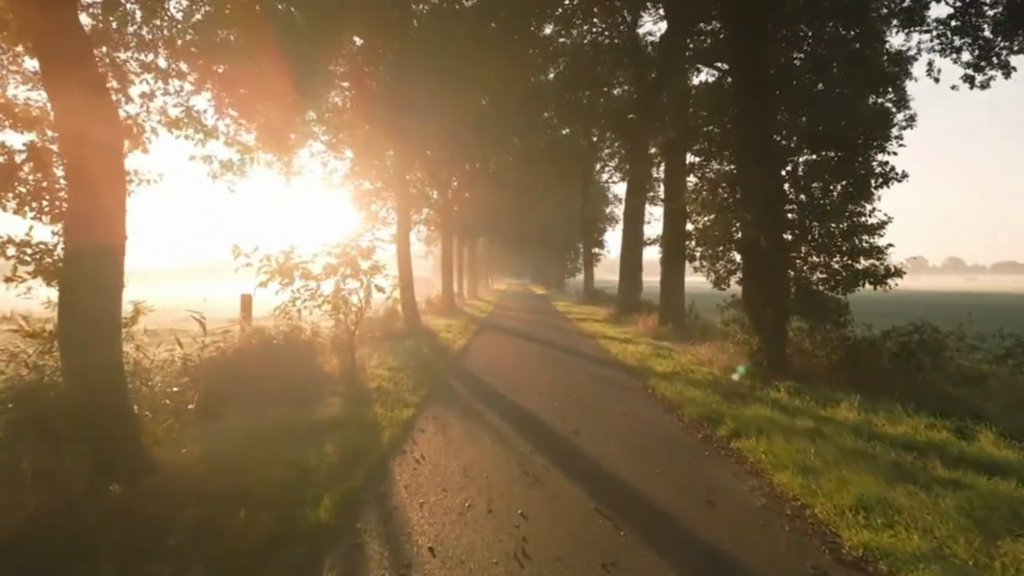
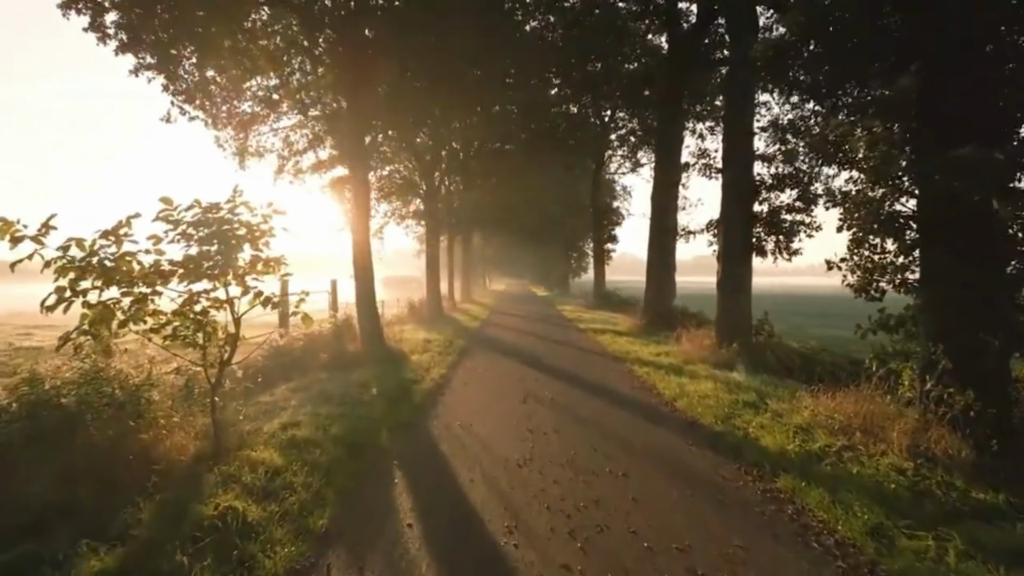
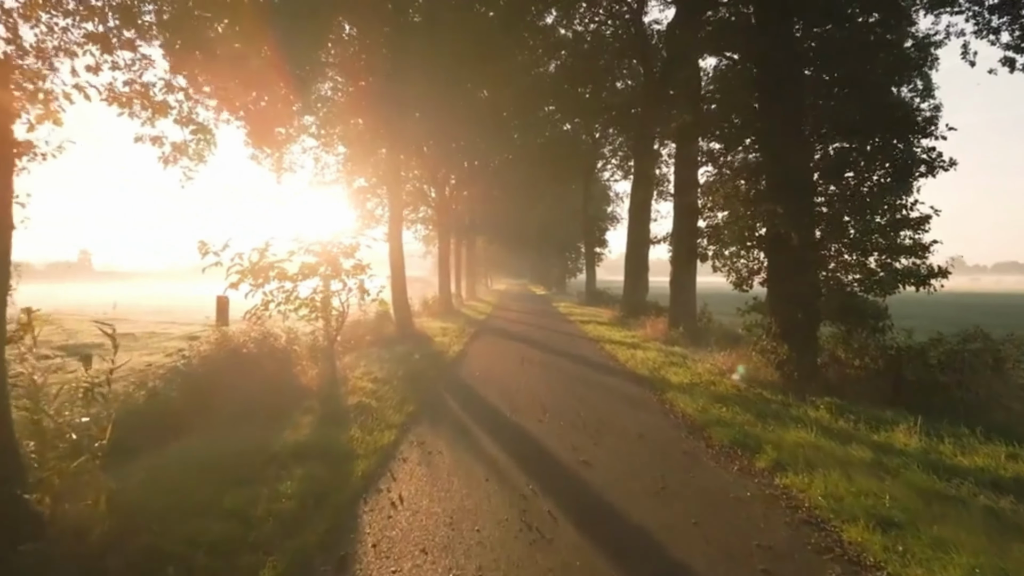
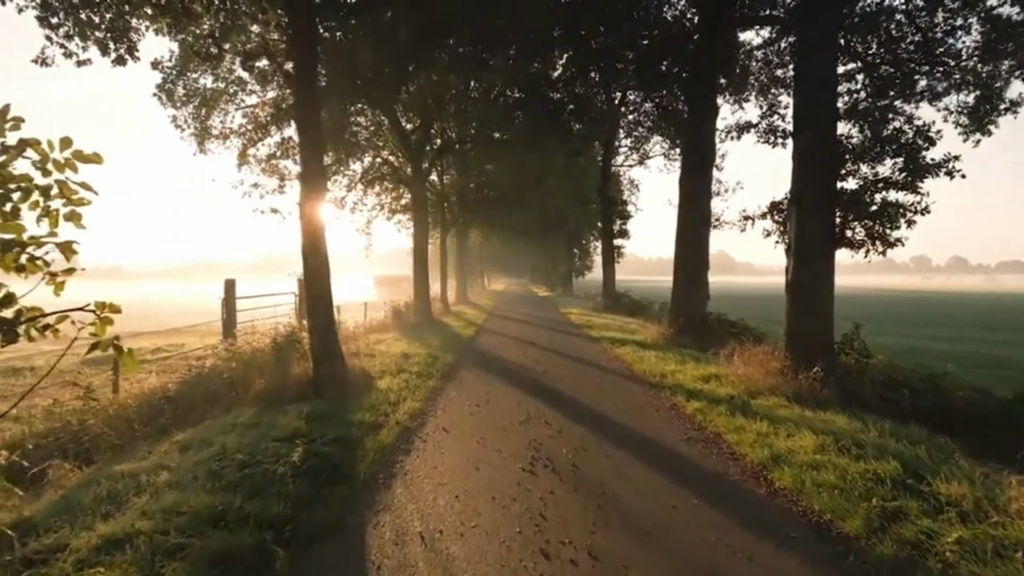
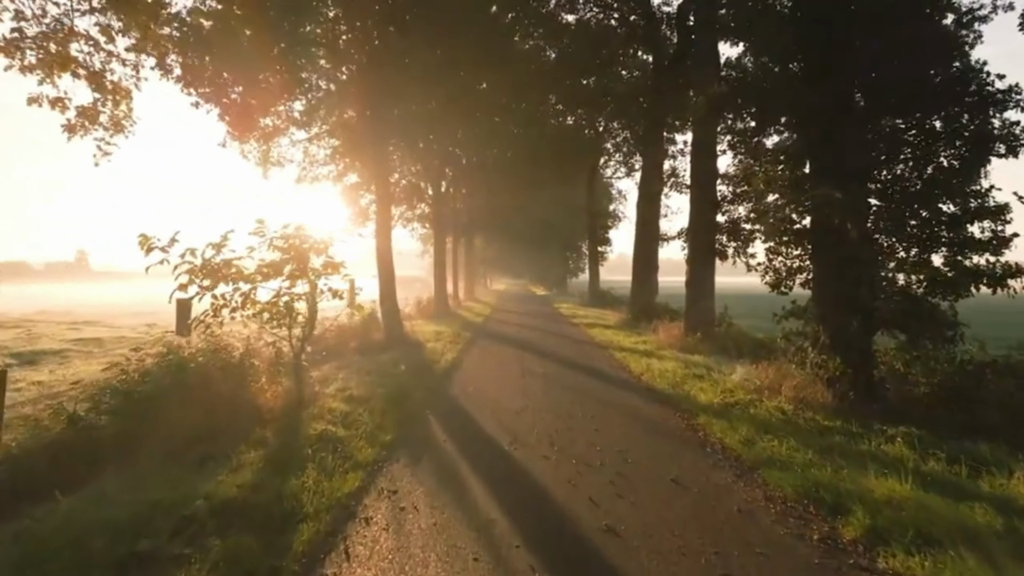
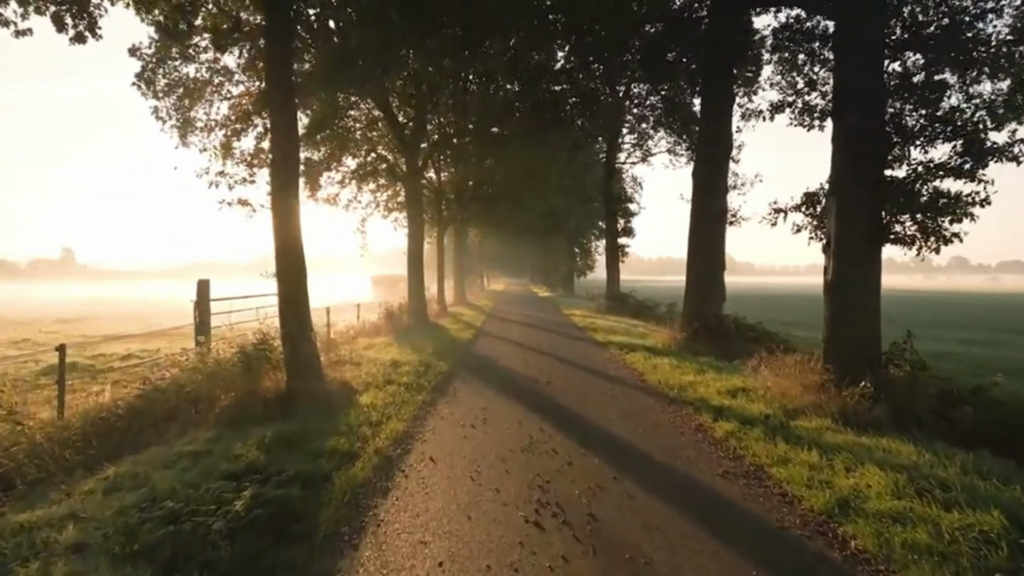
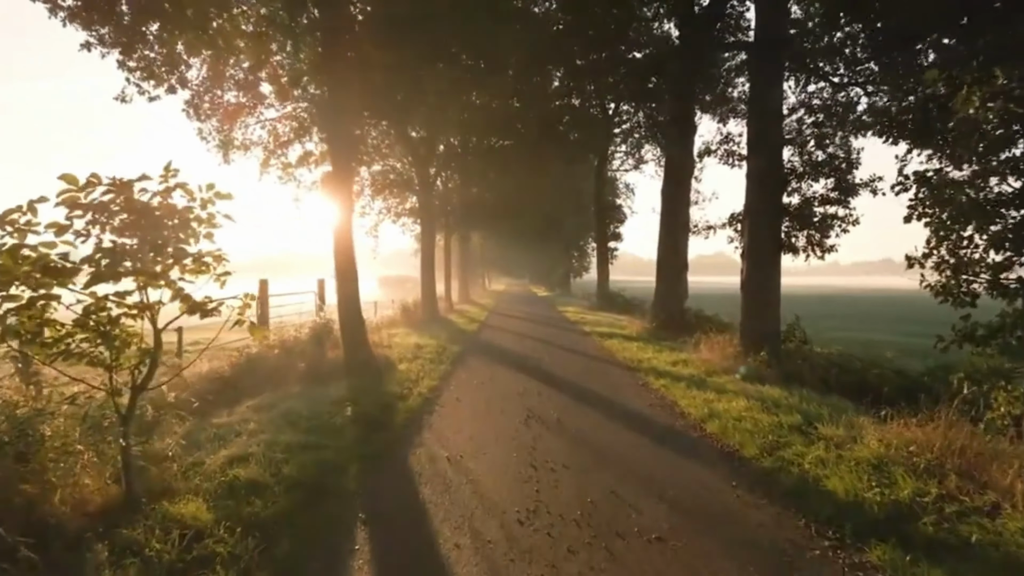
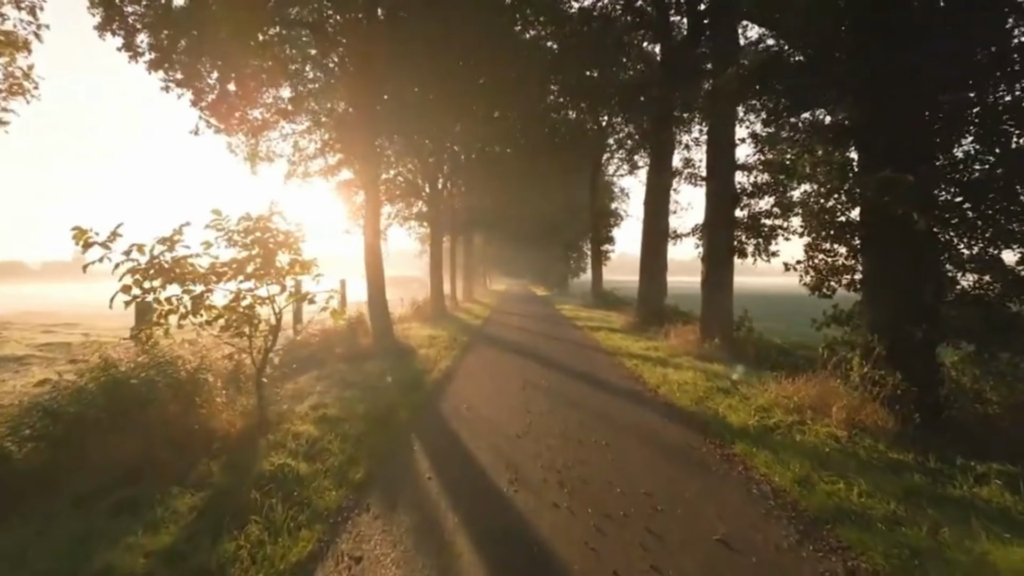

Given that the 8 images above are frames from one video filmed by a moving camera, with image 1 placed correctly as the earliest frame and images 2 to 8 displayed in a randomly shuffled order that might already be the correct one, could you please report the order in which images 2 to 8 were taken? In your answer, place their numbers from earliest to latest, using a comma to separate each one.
3, 5, 8, 2, 7, 4, 6
